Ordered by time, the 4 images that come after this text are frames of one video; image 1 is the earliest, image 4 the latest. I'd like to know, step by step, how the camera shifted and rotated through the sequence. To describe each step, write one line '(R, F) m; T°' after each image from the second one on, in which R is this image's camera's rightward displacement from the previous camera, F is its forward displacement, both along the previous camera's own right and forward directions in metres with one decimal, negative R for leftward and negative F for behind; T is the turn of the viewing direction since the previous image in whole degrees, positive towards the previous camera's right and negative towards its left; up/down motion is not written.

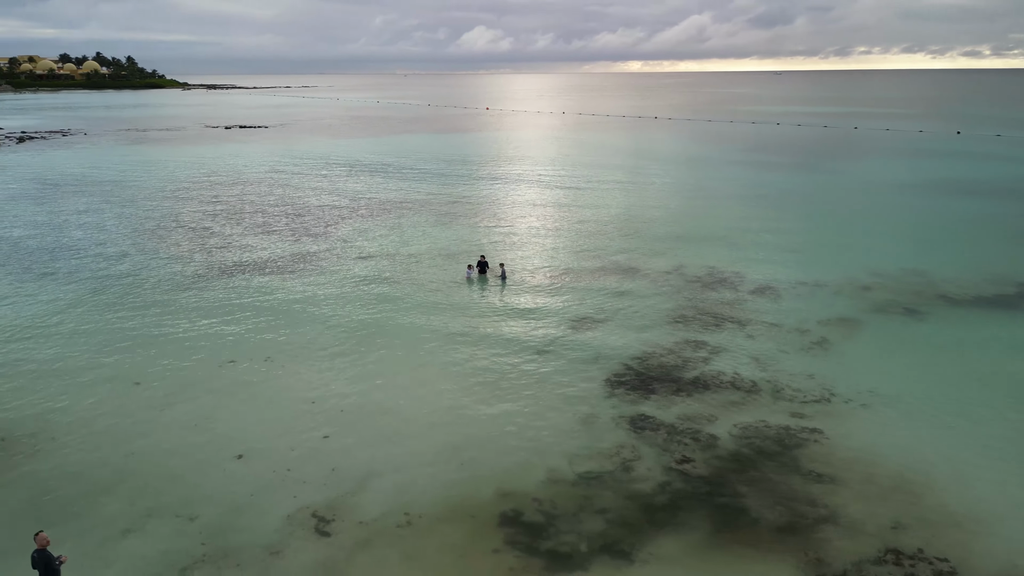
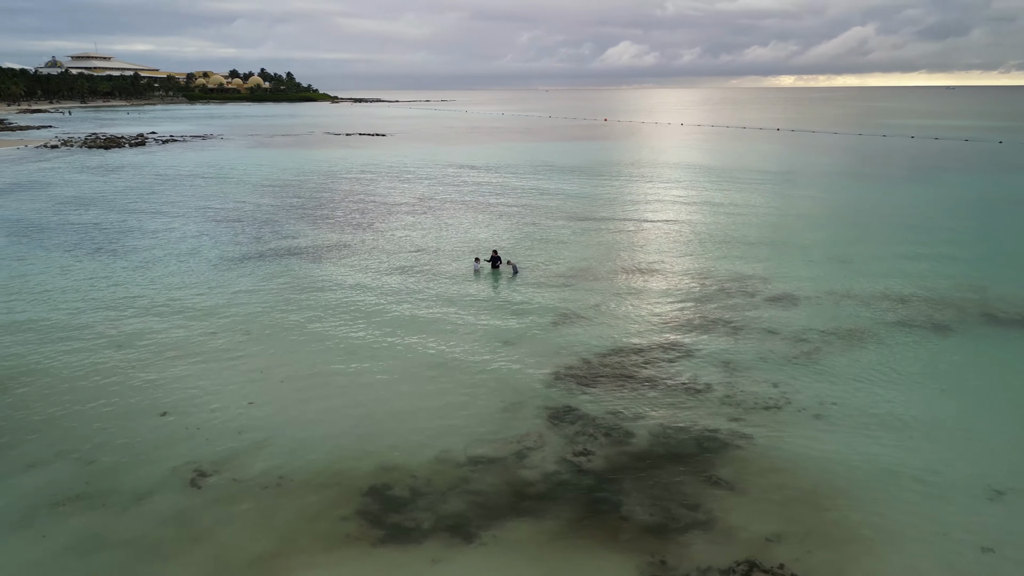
(+4.1, +0.5) m; -10°
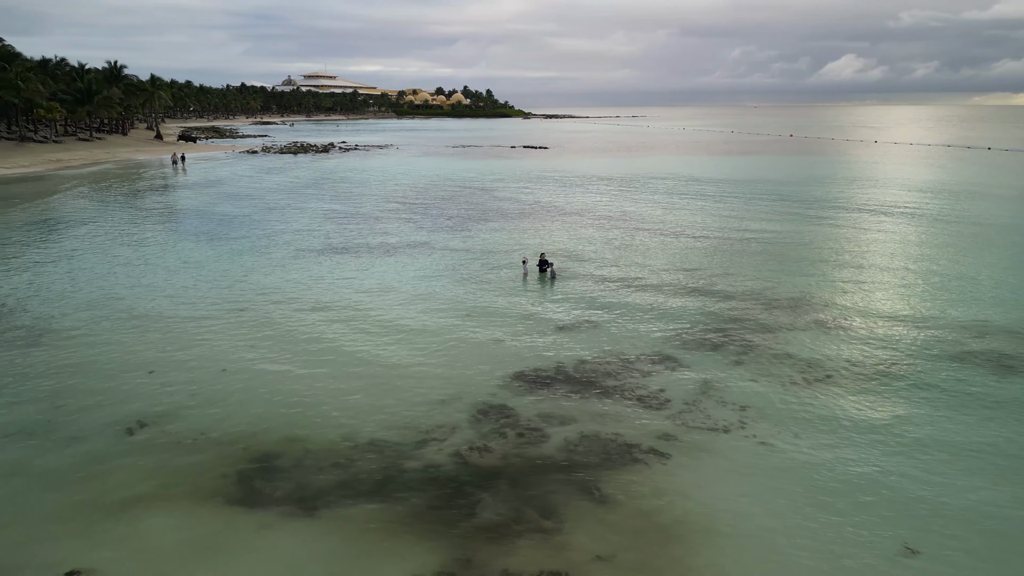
(+4.9, +0.8) m; -14°
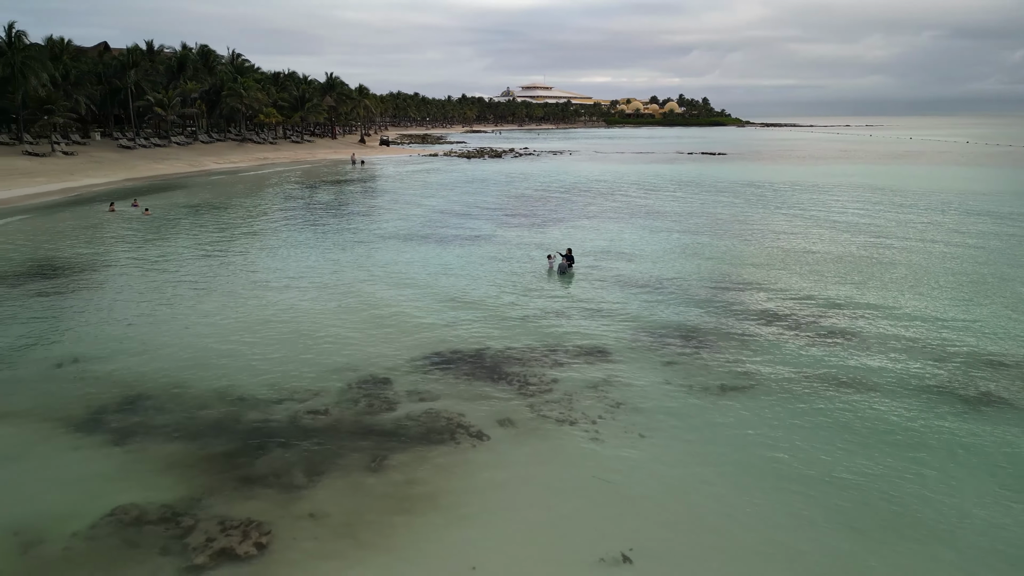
(+6.4, +1.0) m; -16°
